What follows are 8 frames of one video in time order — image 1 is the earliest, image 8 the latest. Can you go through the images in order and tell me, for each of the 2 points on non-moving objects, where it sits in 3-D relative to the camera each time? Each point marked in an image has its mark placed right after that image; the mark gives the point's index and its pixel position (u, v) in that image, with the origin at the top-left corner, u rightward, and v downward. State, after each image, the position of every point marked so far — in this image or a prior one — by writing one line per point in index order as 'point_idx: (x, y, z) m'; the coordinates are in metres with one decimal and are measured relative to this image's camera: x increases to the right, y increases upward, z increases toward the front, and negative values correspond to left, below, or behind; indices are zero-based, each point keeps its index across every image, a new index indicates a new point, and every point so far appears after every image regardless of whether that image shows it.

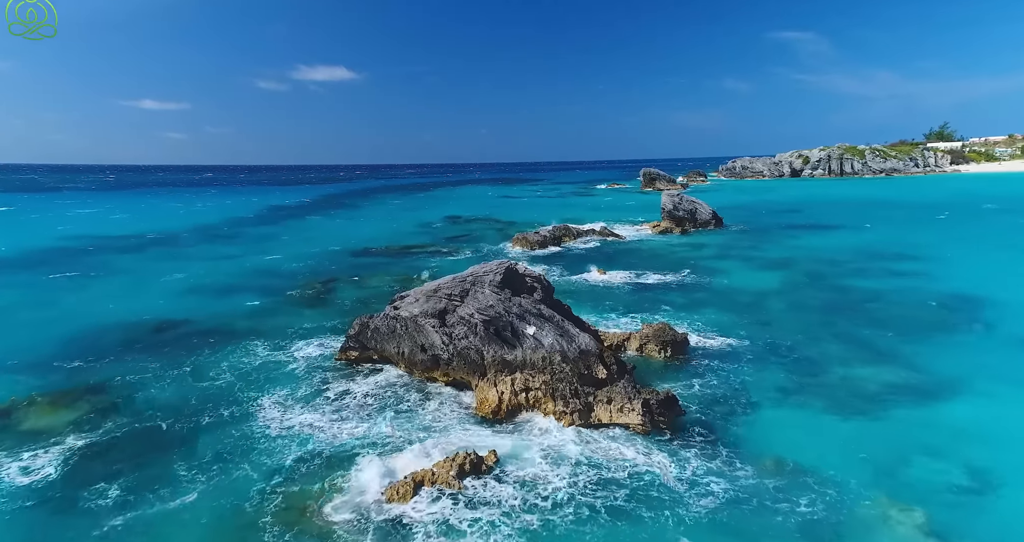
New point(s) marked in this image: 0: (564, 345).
0: (+1.6, -2.3, +16.3) m
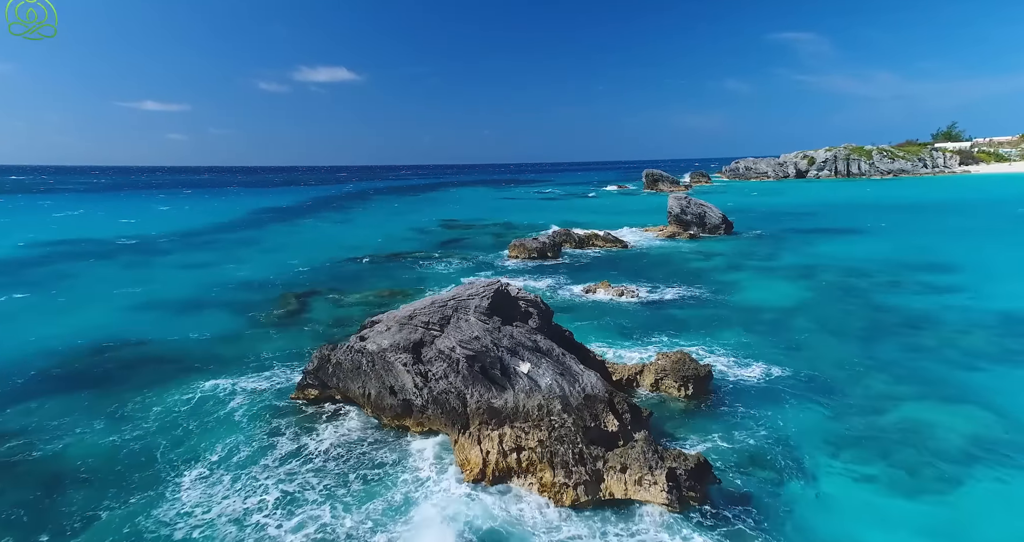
0: (+1.3, -2.9, +13.2) m
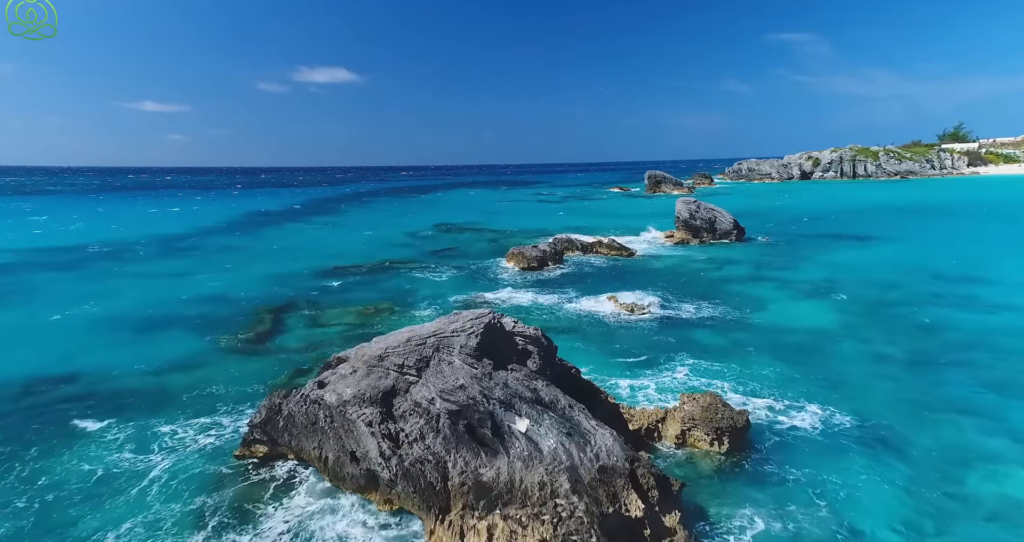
0: (+1.2, -3.6, +10.3) m
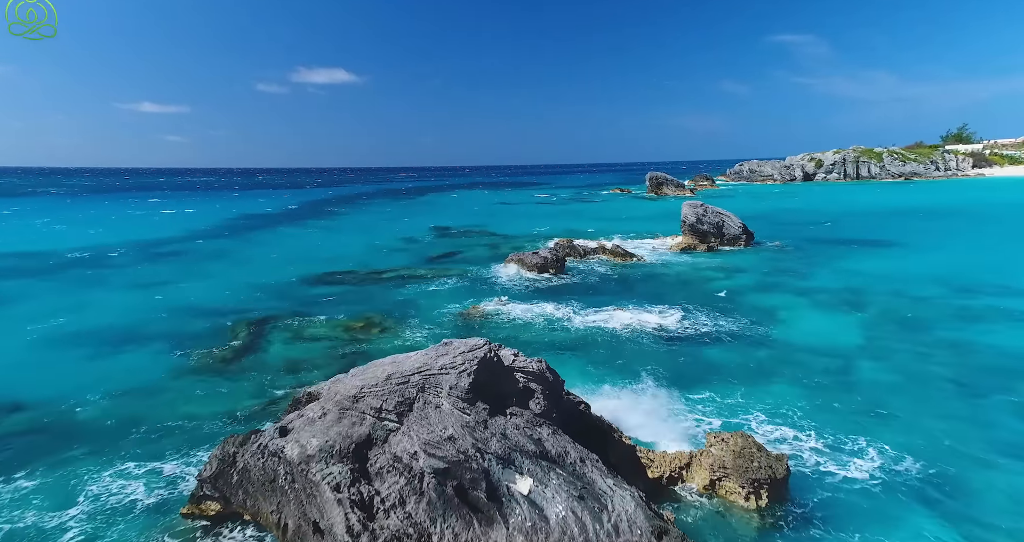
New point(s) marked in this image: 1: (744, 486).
0: (+1.2, -4.1, +8.3) m
1: (+4.8, -4.5, +11.0) m
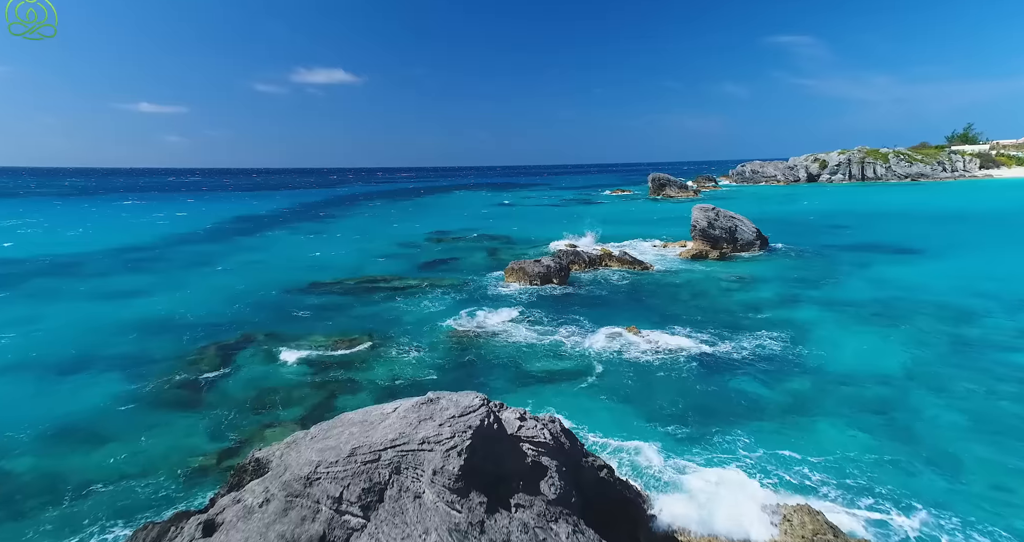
0: (+1.3, -4.7, +5.7) m
1: (+4.9, -5.1, +8.3) m
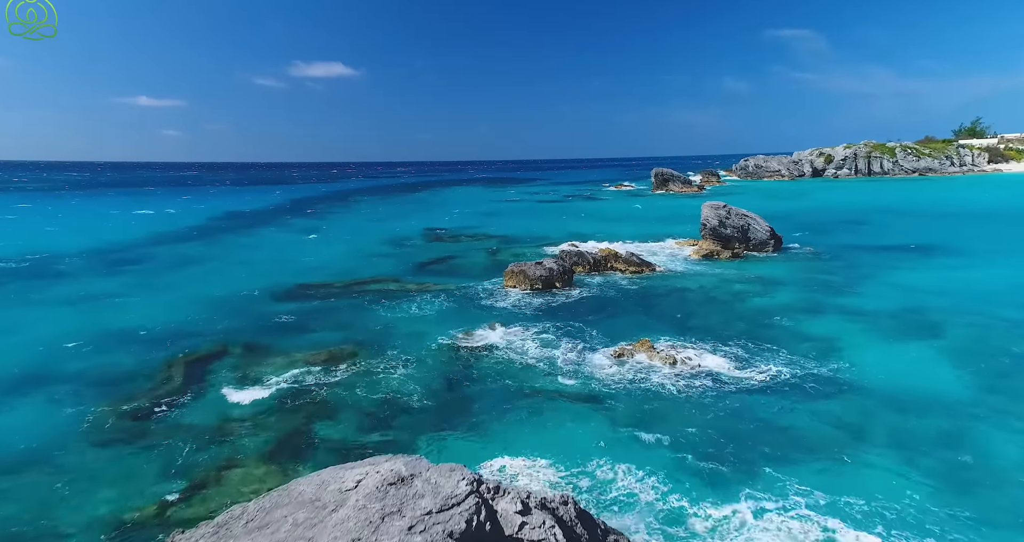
0: (+1.3, -5.1, +3.4) m
1: (+4.9, -5.5, +6.1) m
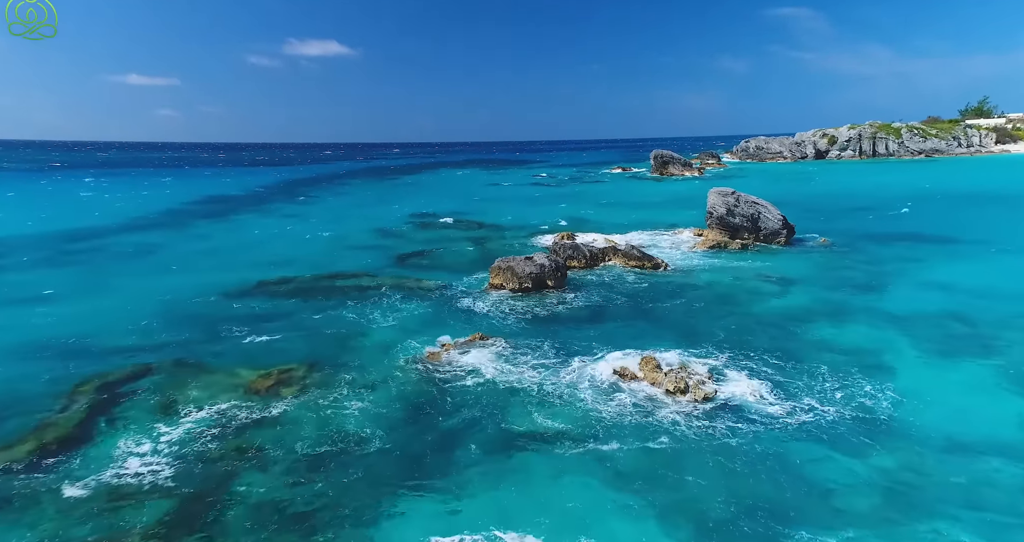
0: (+0.7, -5.9, +0.4) m
1: (+4.3, -6.2, +3.1) m
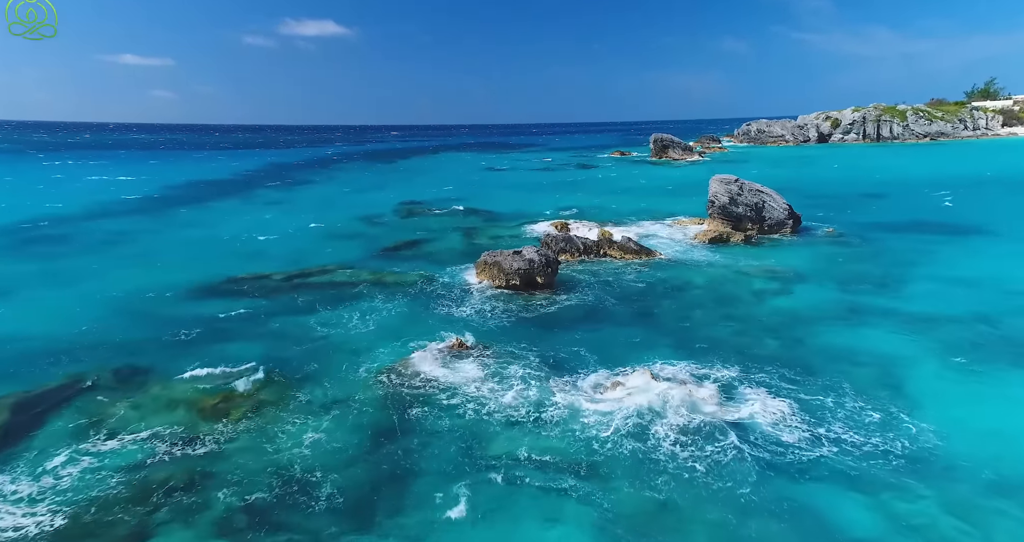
0: (+0.2, -6.5, -1.4) m
1: (+3.8, -6.7, +1.3) m
